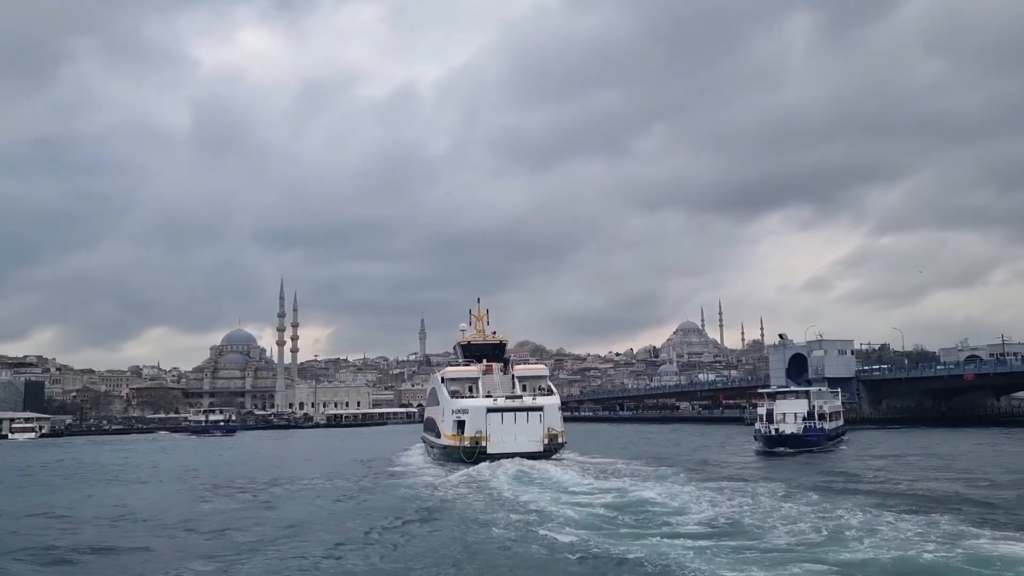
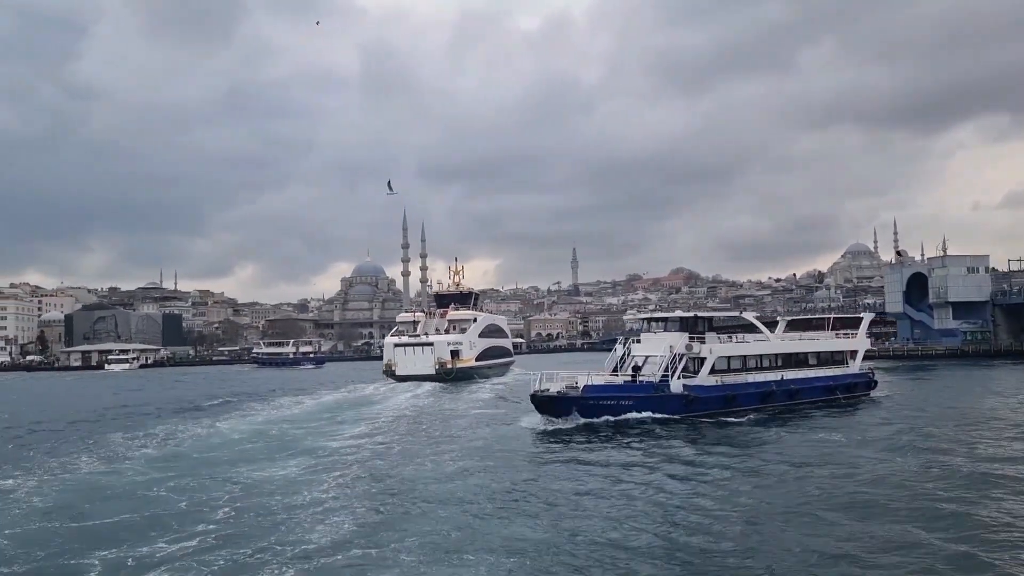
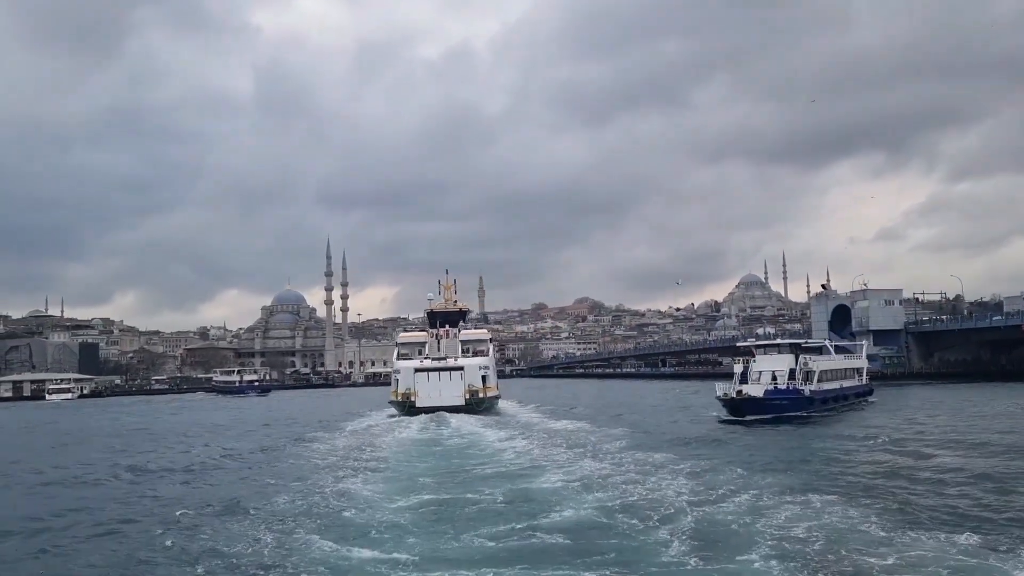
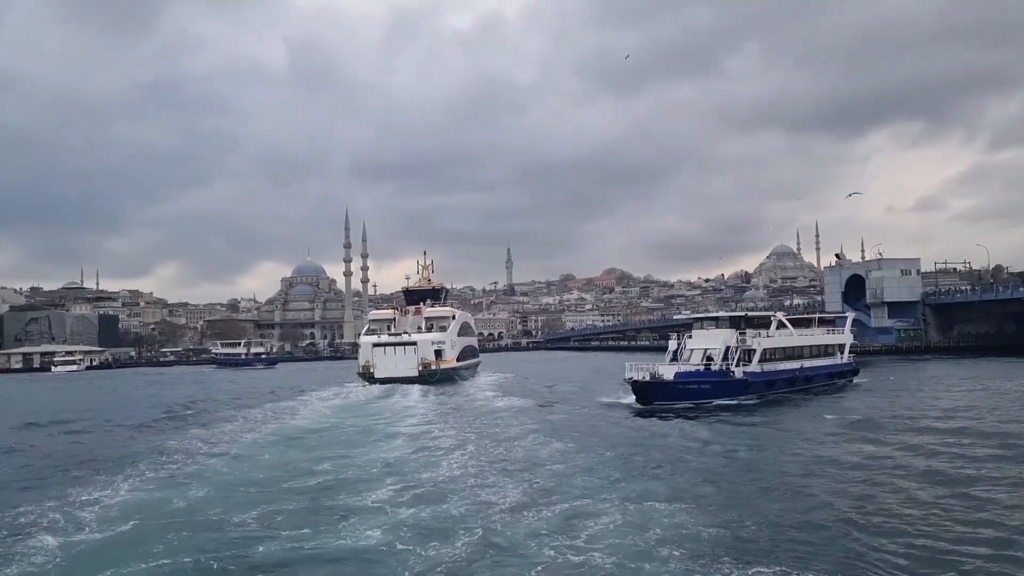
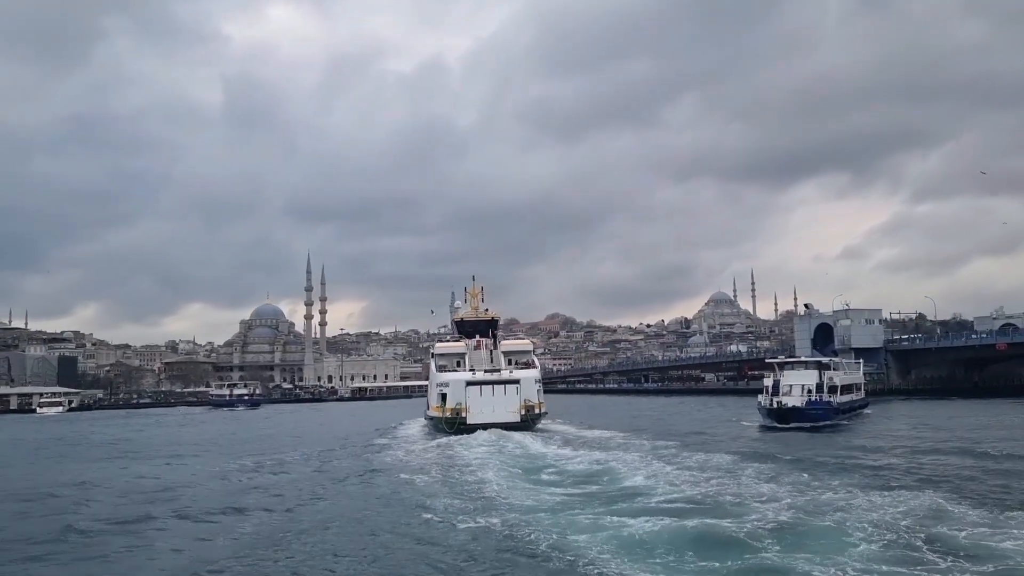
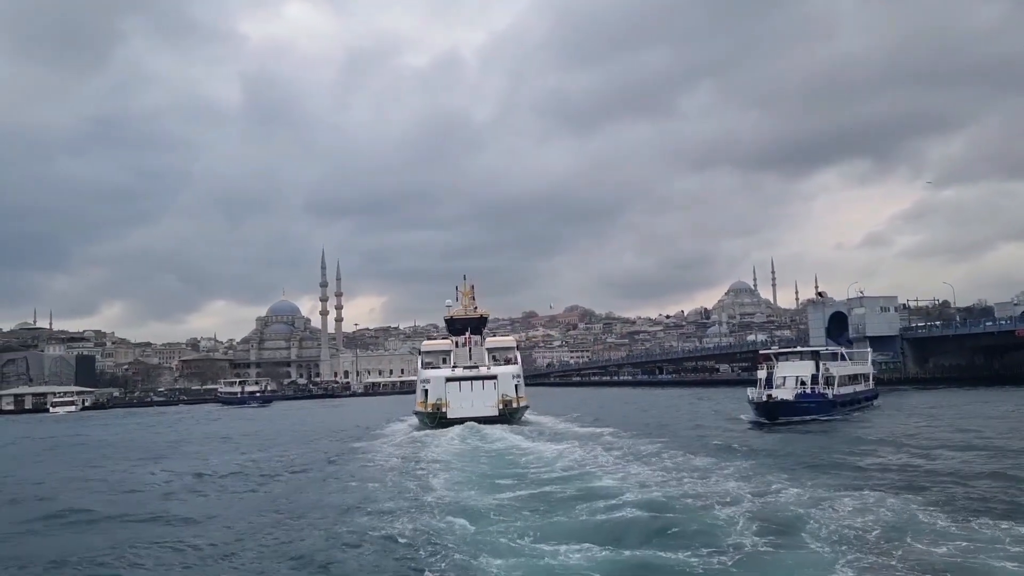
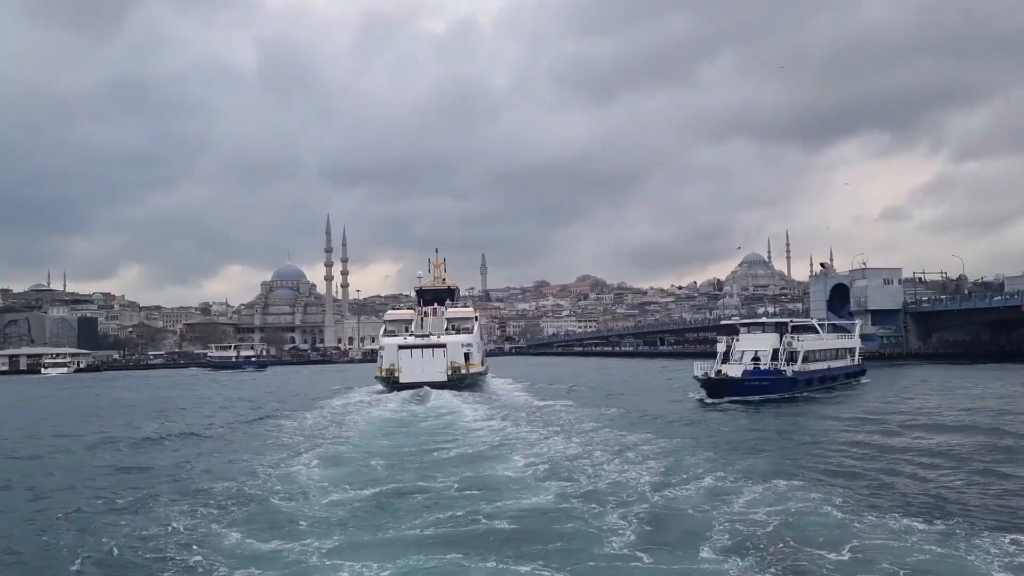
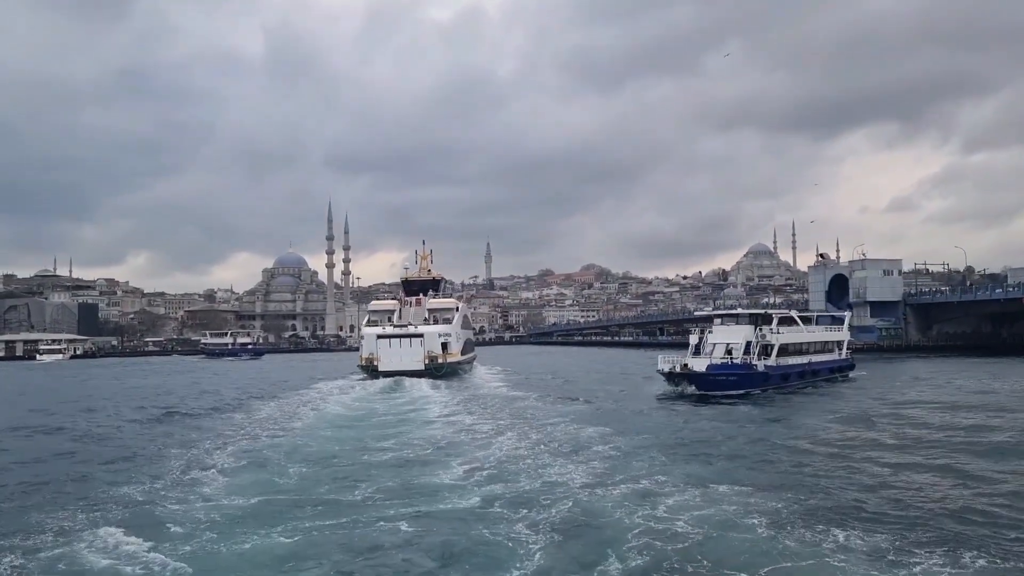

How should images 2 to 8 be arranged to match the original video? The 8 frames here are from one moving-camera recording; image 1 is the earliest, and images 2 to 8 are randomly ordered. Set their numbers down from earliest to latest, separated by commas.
5, 6, 3, 7, 8, 4, 2
